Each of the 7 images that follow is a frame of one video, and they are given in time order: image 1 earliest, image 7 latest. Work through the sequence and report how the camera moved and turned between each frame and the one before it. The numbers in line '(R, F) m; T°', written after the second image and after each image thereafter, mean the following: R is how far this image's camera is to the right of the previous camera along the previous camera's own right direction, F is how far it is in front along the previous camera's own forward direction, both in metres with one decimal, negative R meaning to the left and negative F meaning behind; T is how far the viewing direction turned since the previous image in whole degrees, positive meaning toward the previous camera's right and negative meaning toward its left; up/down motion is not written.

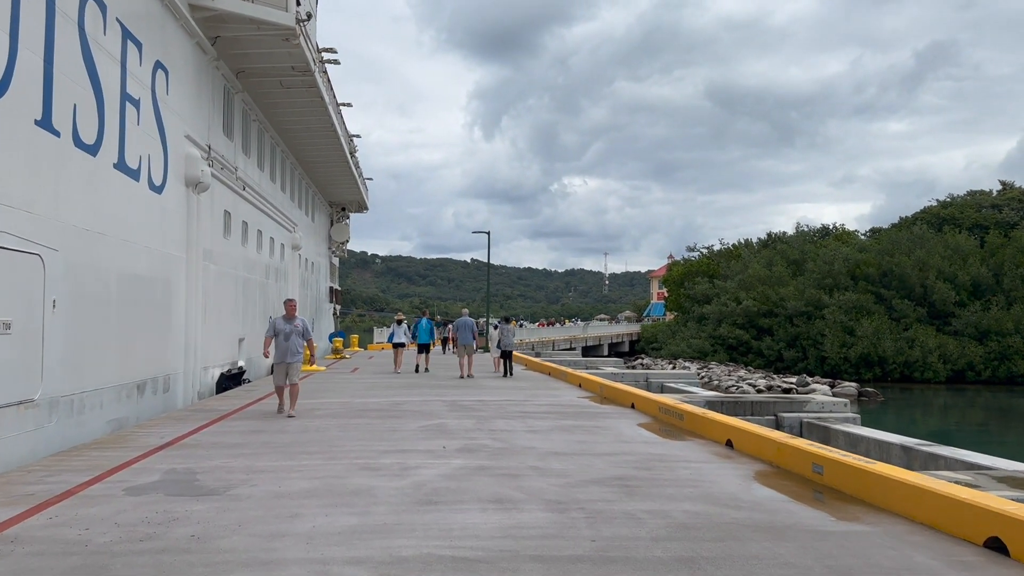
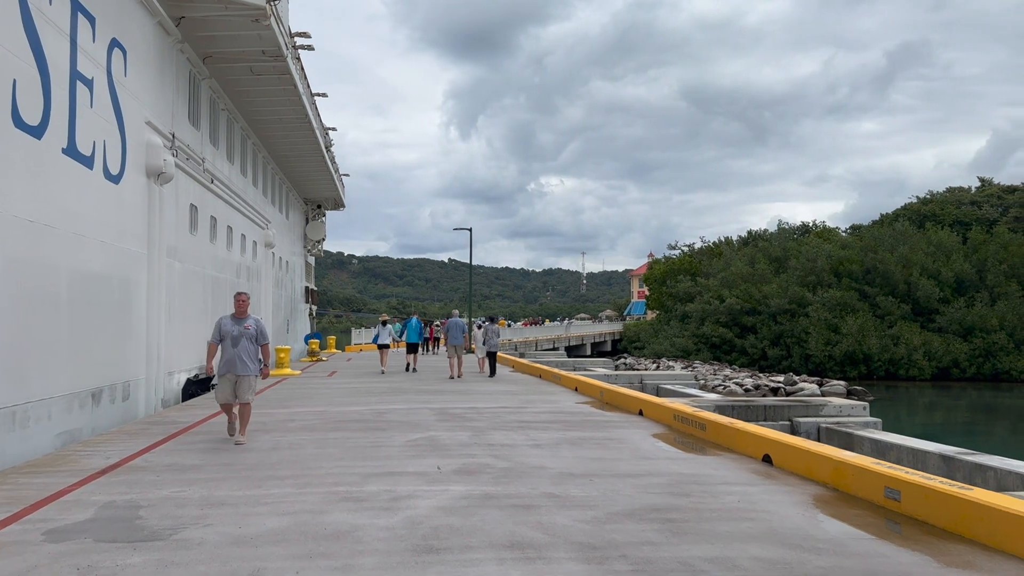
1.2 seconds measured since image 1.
(-0.2, +1.0) m; +2°
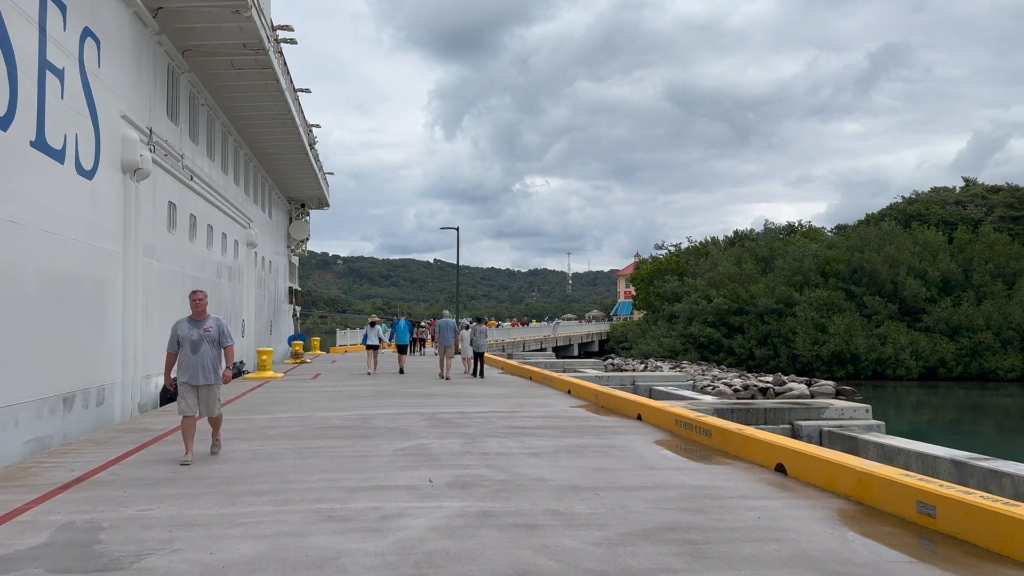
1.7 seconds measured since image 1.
(-0.1, +0.4) m; +1°
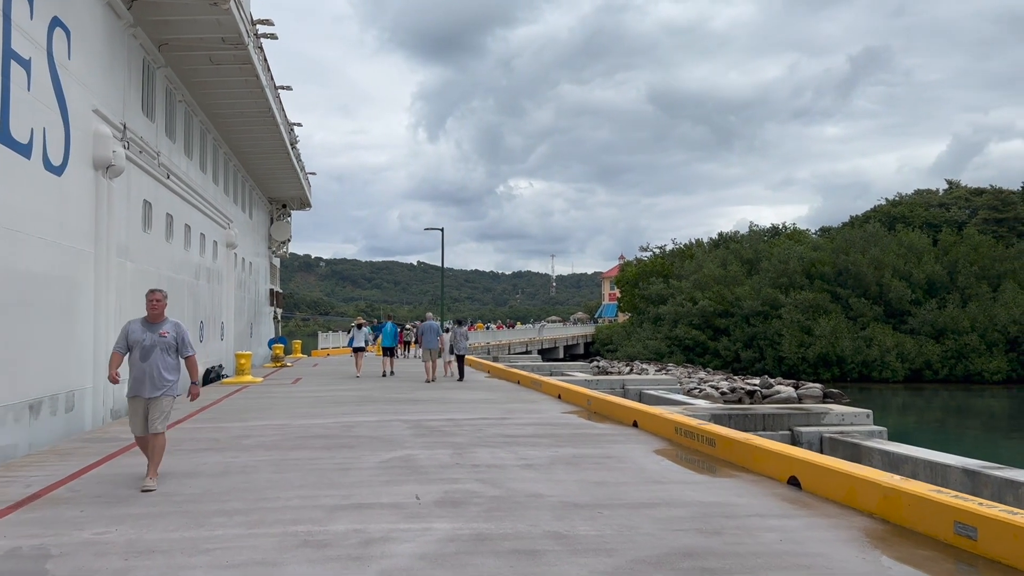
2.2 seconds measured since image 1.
(-0.1, +0.4) m; +1°
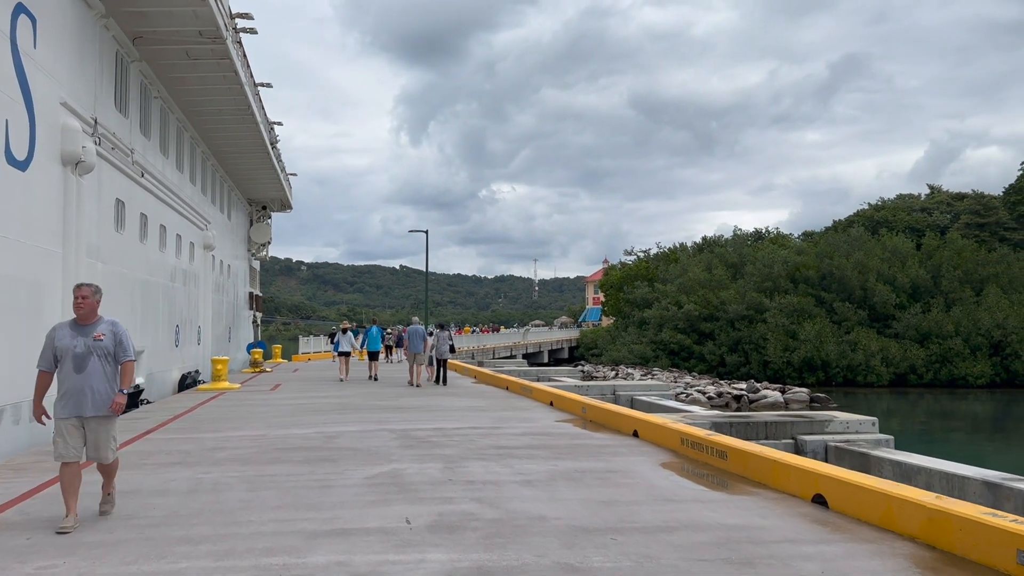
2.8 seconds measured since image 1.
(-0.1, +0.5) m; +1°
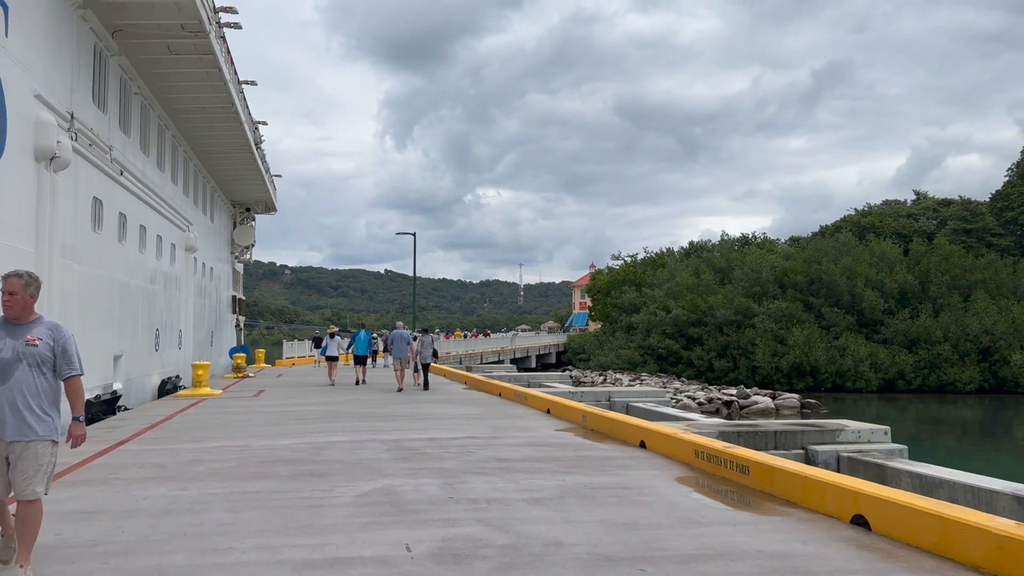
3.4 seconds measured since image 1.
(-0.2, +0.5) m; +1°
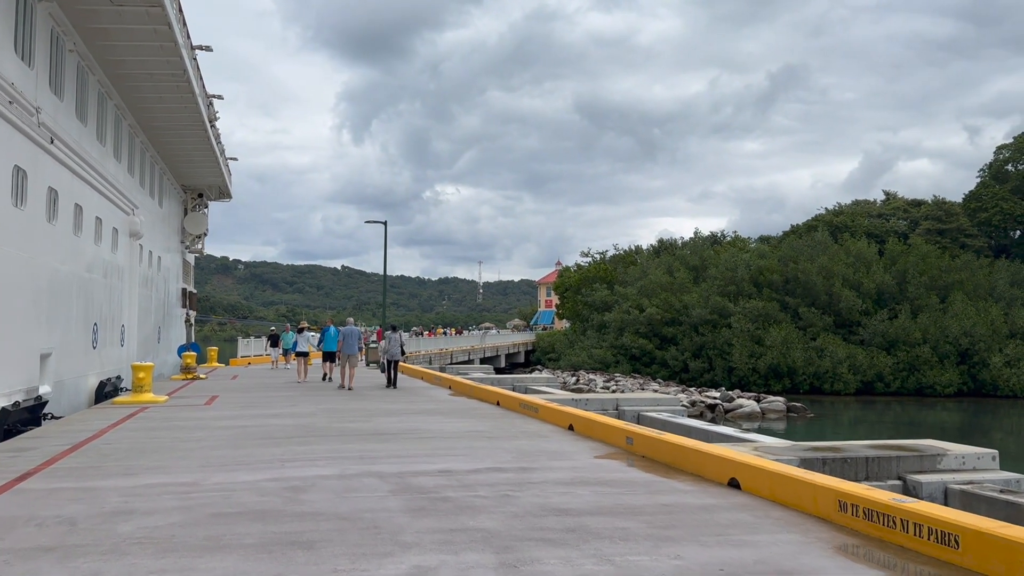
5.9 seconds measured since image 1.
(-0.7, +2.0) m; +3°
